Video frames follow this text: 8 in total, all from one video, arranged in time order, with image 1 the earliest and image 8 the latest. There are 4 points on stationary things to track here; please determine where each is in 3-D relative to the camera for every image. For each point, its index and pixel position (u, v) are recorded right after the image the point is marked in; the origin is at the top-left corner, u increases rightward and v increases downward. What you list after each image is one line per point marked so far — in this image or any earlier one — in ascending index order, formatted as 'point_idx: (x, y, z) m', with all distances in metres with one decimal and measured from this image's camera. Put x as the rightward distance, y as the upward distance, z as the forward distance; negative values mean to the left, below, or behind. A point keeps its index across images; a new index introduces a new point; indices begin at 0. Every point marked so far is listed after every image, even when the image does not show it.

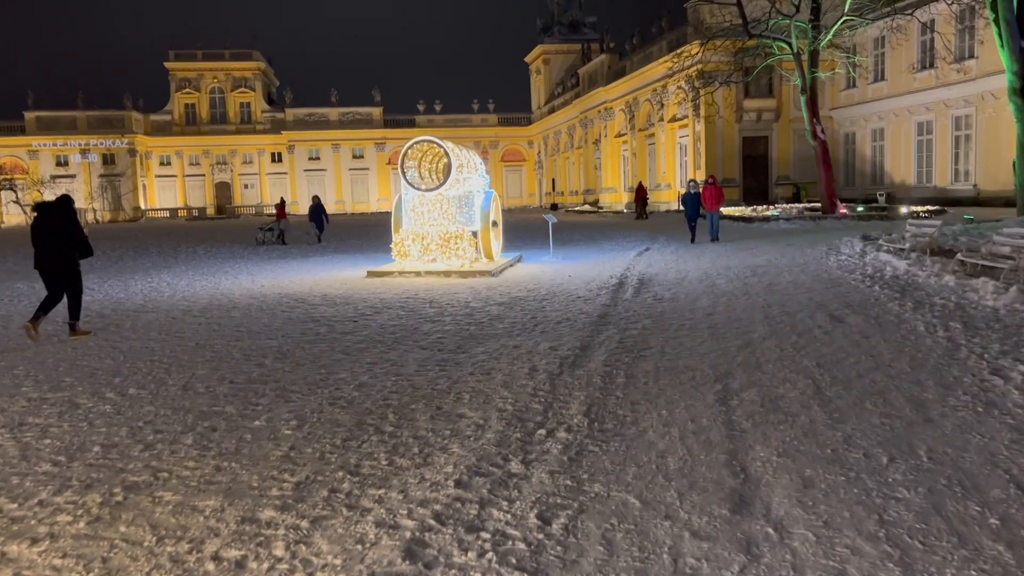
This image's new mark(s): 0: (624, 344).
0: (+0.8, -0.4, +6.5) m
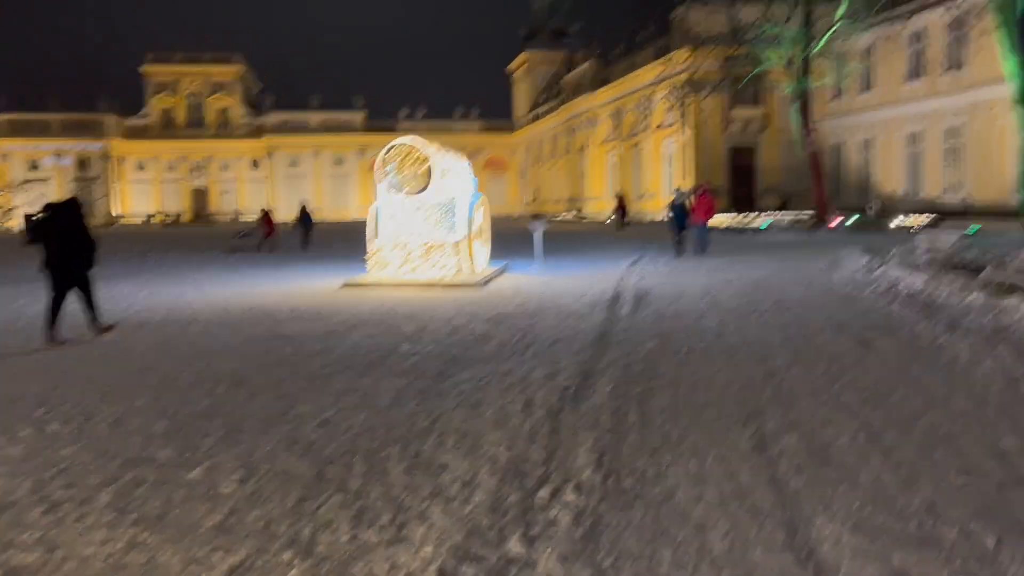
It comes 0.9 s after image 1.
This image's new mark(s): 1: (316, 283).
0: (+0.8, -0.5, +5.6) m
1: (-3.1, +0.1, +13.7) m
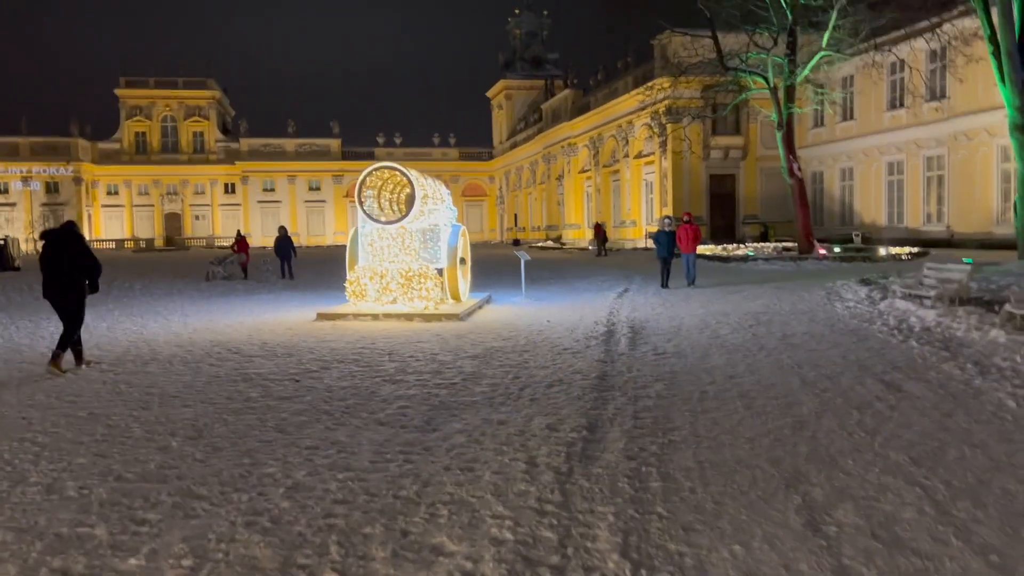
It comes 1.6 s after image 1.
0: (+0.8, -0.8, +5.0) m
1: (-3.3, -0.4, +12.9) m
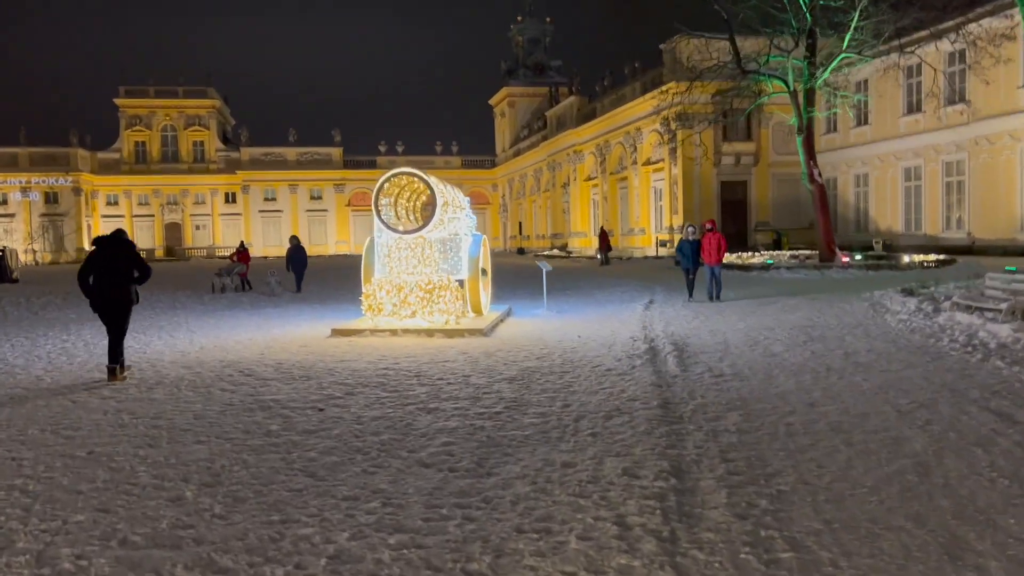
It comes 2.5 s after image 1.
0: (+1.1, -0.9, +4.3) m
1: (-3.0, -0.6, +12.2) m
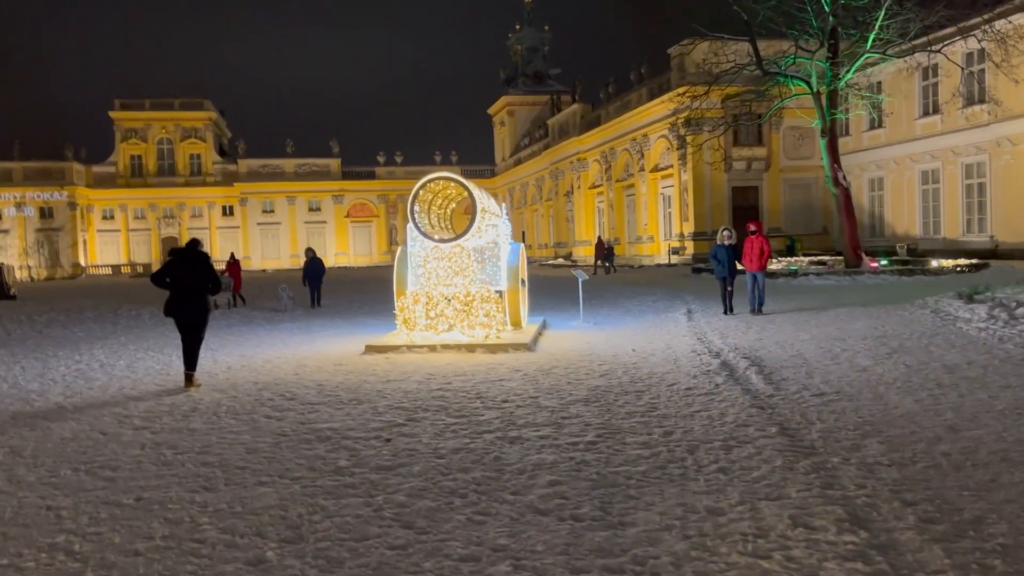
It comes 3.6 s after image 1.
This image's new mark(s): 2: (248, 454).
0: (+1.7, -0.9, +3.6) m
1: (-2.4, -0.8, +11.5) m
2: (-1.6, -1.0, +5.4) m
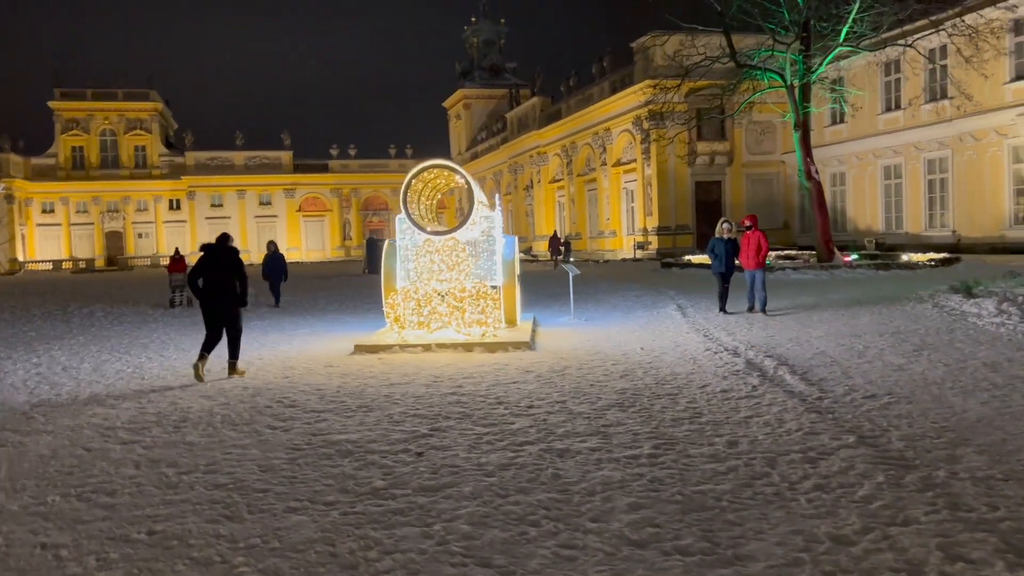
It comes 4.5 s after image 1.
0: (+2.1, -0.9, +3.1) m
1: (-2.5, -0.7, +10.8) m
2: (-1.4, -1.0, +4.8) m
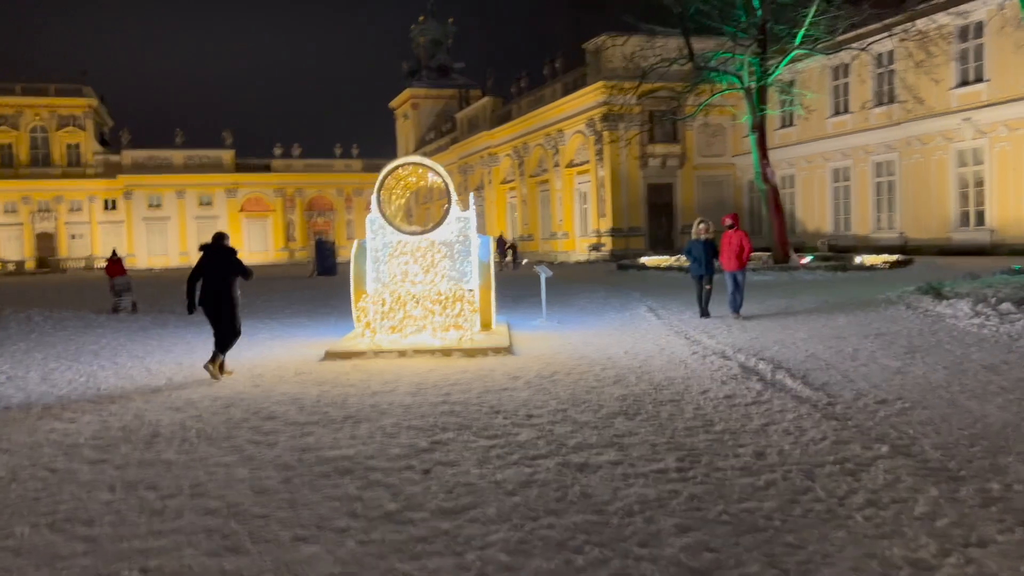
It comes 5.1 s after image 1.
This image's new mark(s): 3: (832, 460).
0: (+2.3, -0.9, +2.9) m
1: (-2.8, -0.8, +10.3) m
2: (-1.3, -1.0, +4.3) m
3: (+1.6, -0.9, +4.5) m
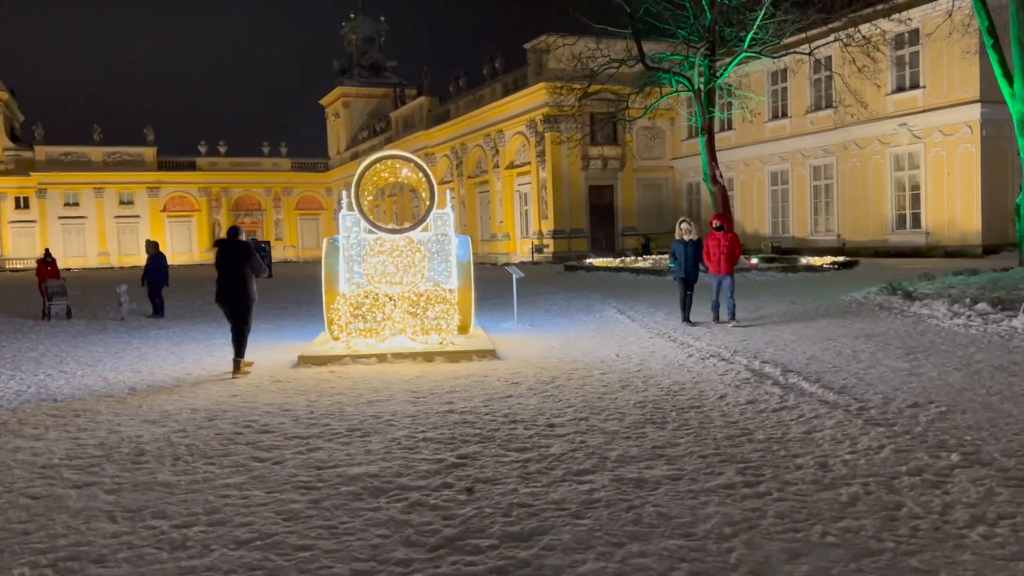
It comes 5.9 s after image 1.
0: (+2.7, -0.9, +2.7) m
1: (-3.0, -0.8, +9.6) m
2: (-1.0, -1.0, +3.8) m
3: (+1.9, -0.9, +4.2) m
